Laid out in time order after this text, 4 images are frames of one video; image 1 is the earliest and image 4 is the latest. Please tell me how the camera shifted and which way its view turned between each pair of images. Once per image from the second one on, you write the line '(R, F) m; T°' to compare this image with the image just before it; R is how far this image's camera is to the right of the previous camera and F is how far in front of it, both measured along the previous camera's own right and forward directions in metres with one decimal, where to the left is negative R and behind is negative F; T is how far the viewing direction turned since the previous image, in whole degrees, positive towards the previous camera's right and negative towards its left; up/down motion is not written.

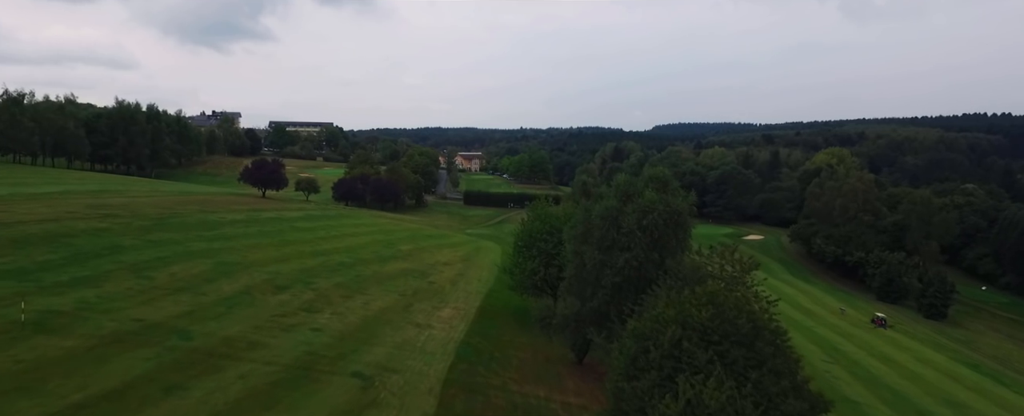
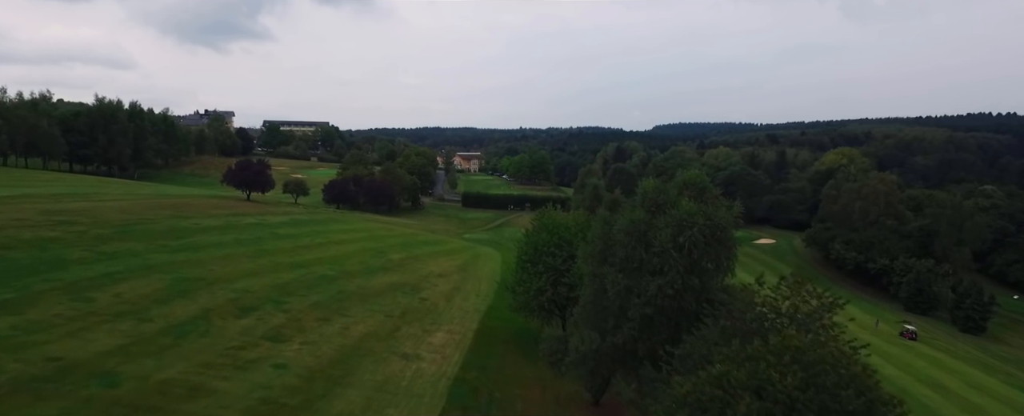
(-0.1, +3.5) m; 0°
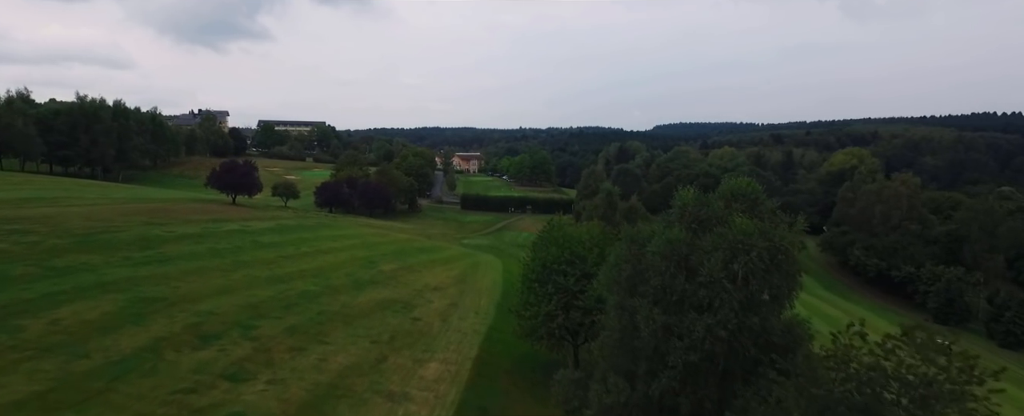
(-0.2, +3.1) m; 0°
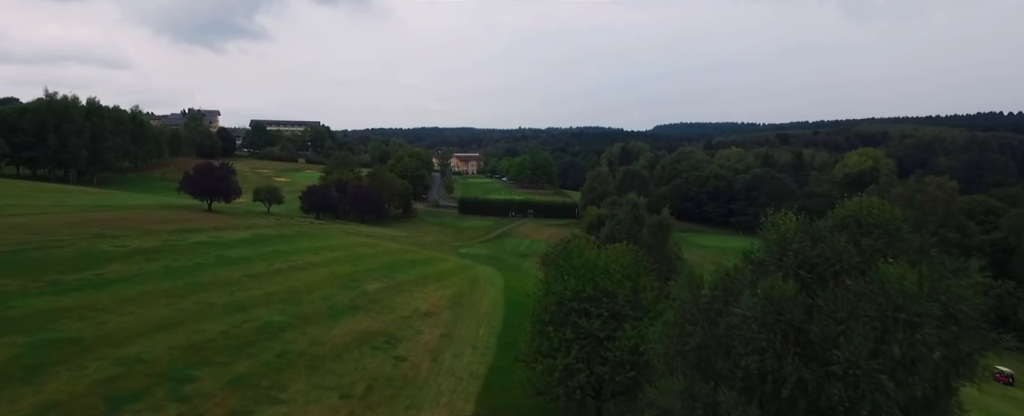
(-0.2, +4.5) m; 0°
